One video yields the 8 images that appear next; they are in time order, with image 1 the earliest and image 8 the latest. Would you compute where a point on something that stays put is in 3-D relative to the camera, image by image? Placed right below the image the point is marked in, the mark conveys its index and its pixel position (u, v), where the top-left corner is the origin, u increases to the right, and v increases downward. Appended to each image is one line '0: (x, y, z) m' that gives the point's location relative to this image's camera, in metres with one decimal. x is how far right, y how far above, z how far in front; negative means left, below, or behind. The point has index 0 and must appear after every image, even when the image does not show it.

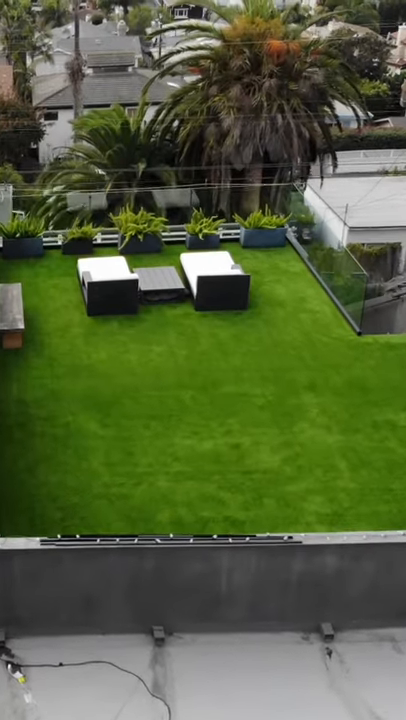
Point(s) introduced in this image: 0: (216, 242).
0: (+0.2, +2.1, +16.1) m
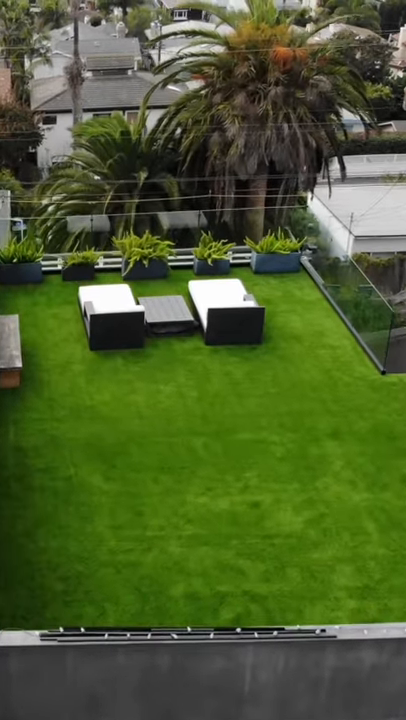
0: (+0.4, +1.5, +15.2) m
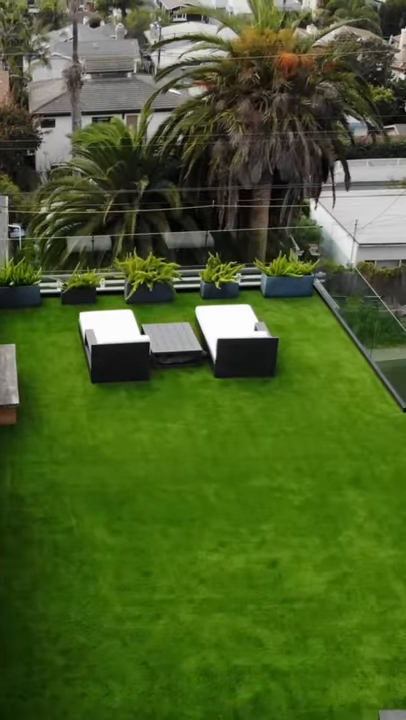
0: (+0.5, +1.1, +14.4) m
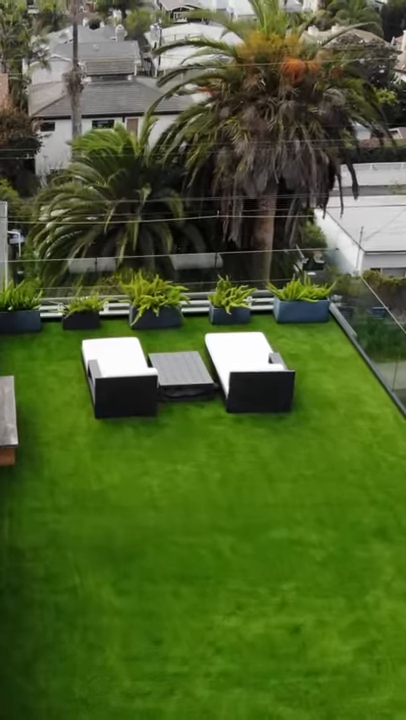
0: (+0.6, +0.7, +13.6) m
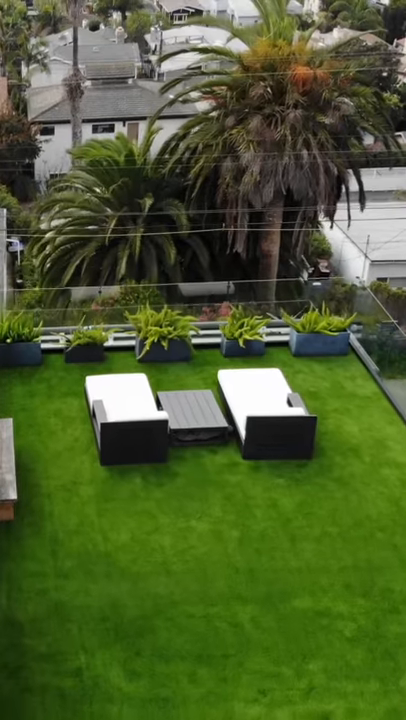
0: (+0.8, +0.2, +12.8) m
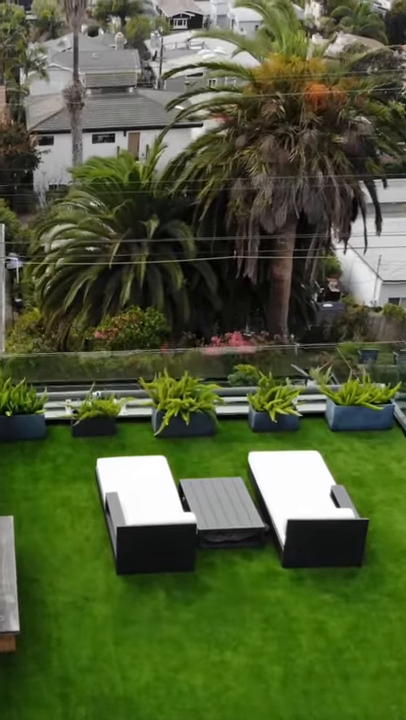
0: (+1.1, -0.8, +11.3) m
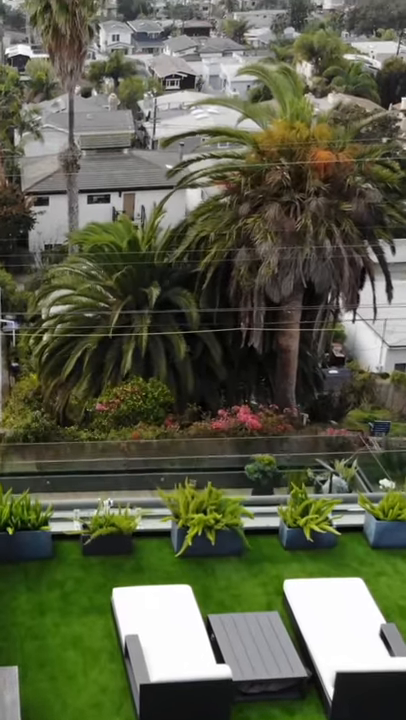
0: (+1.4, -2.0, +10.2) m
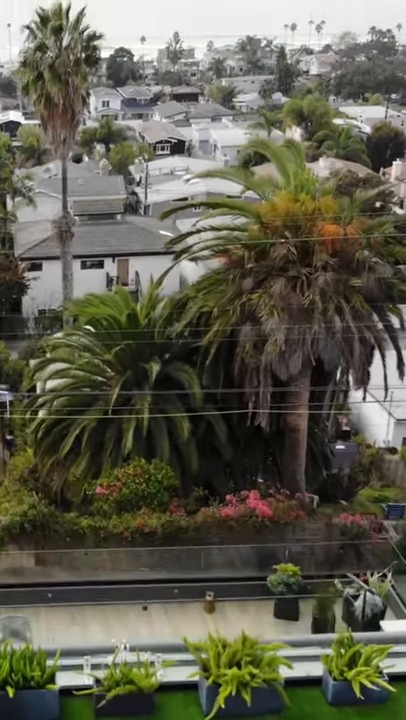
0: (+1.7, -3.2, +8.8) m
